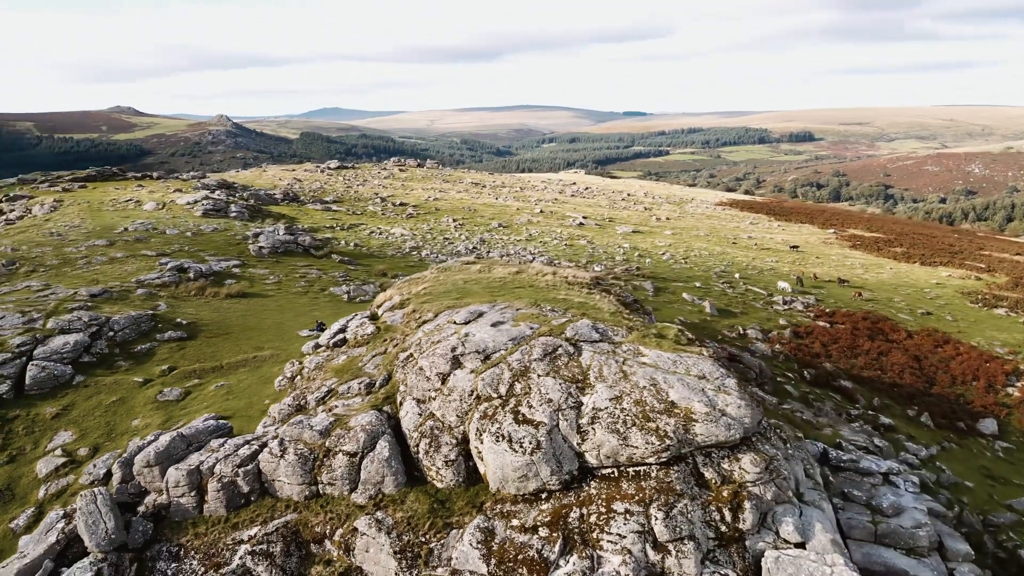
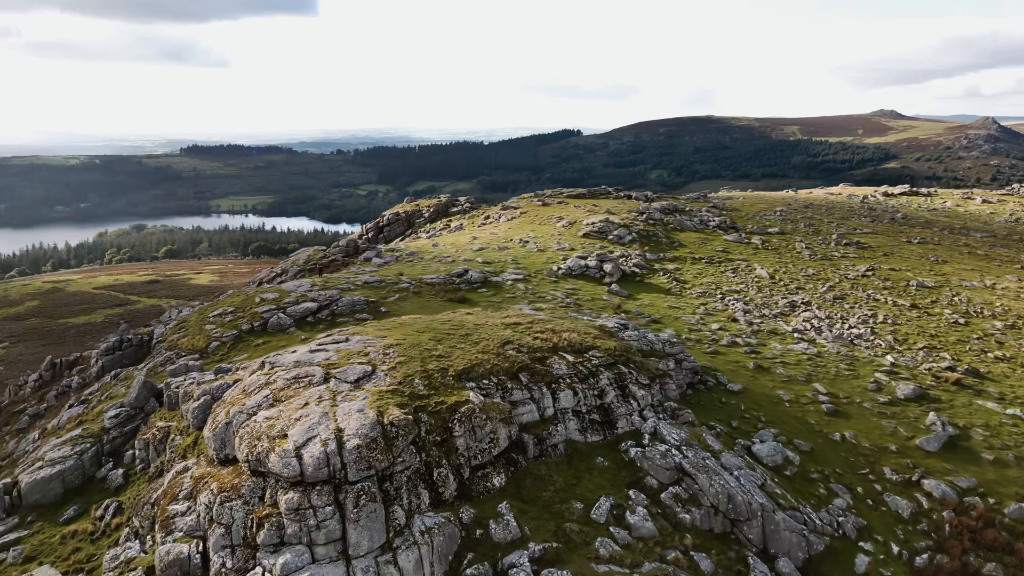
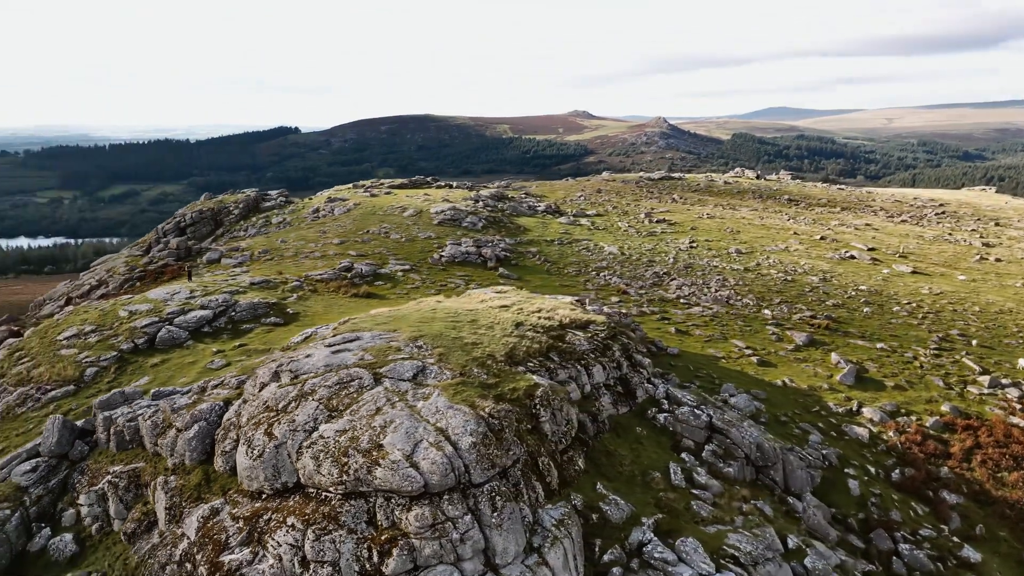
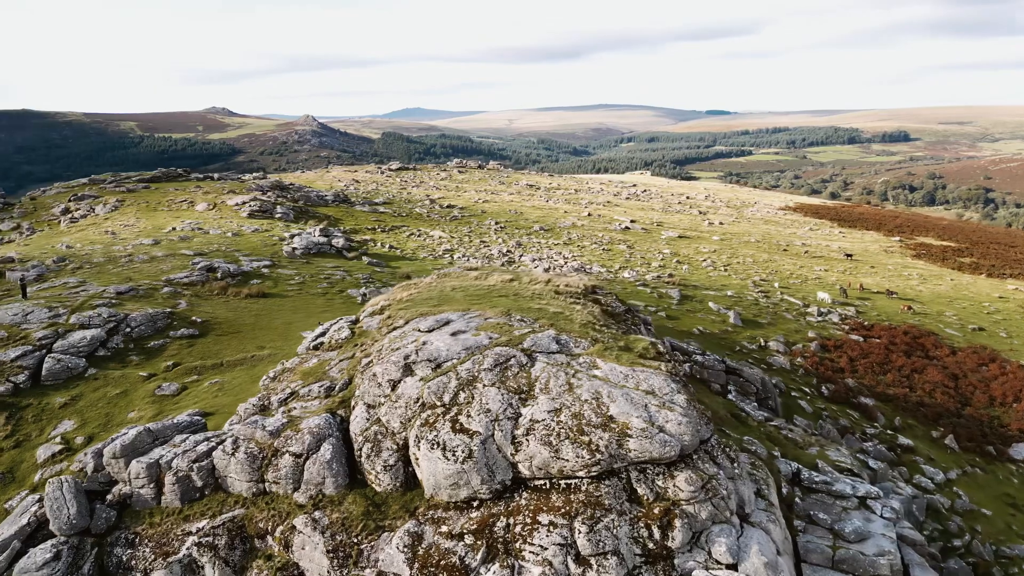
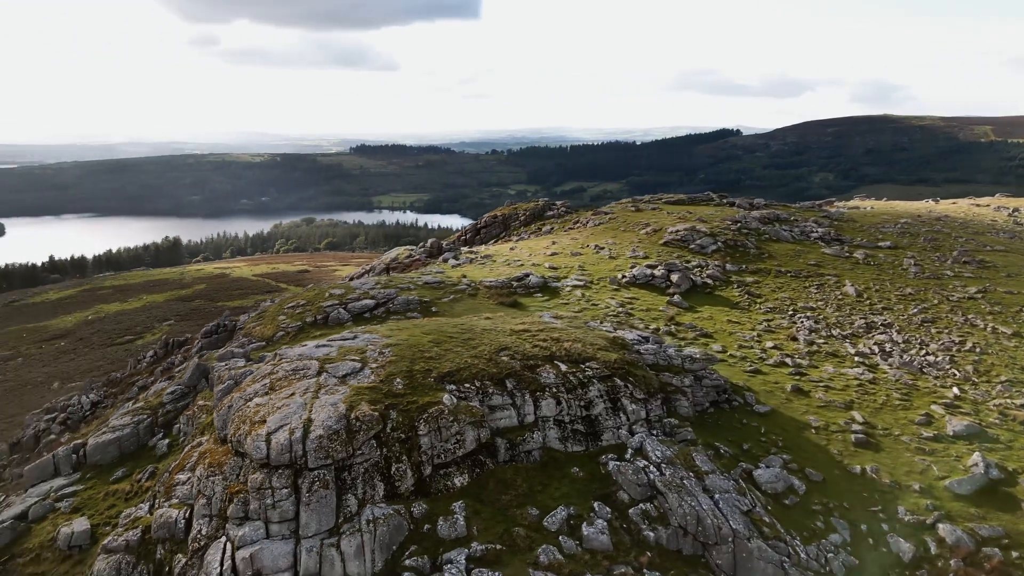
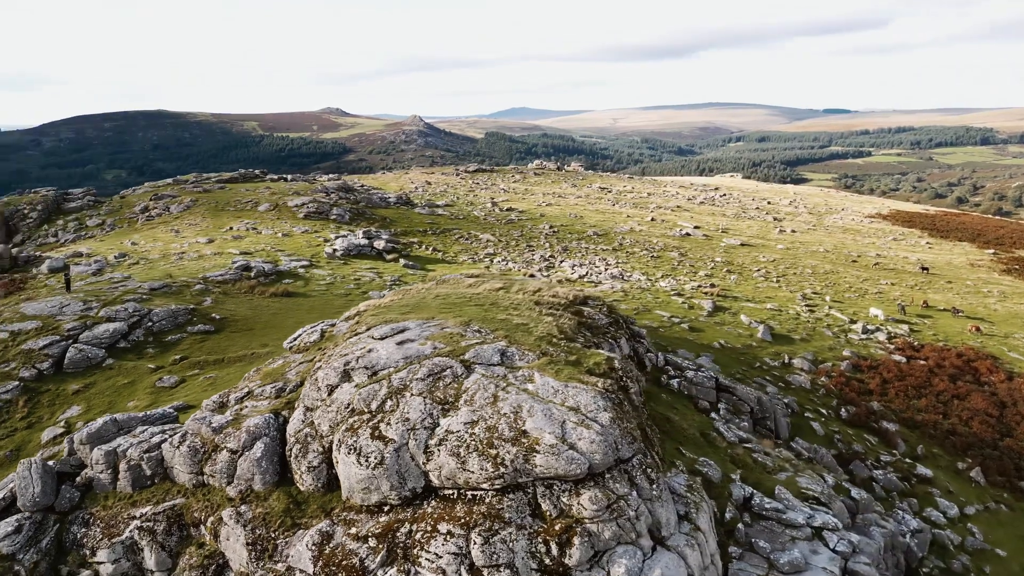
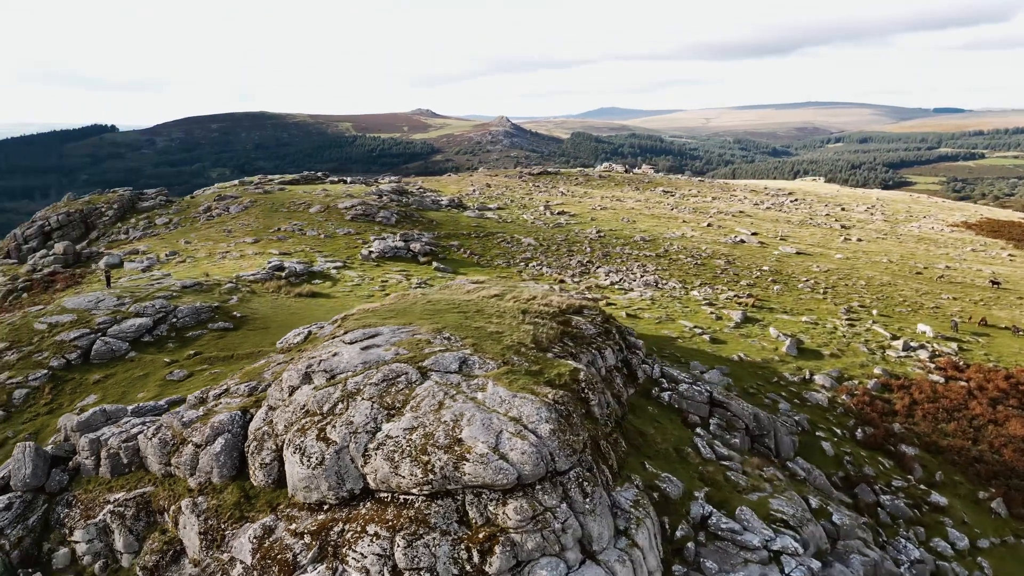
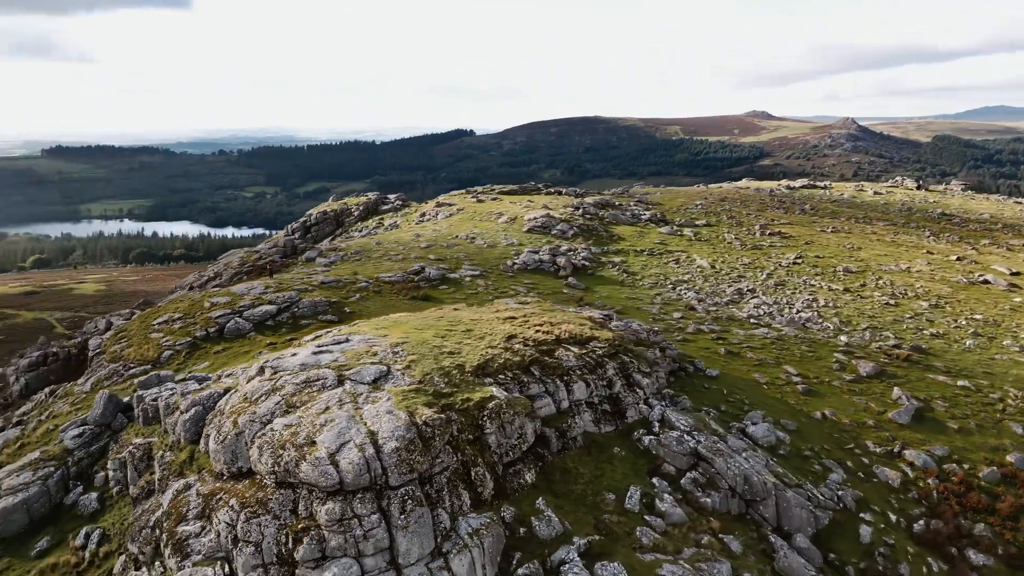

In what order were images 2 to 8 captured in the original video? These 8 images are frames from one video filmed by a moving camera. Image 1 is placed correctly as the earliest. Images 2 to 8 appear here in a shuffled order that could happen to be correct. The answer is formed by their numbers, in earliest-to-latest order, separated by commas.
4, 6, 7, 3, 8, 2, 5
